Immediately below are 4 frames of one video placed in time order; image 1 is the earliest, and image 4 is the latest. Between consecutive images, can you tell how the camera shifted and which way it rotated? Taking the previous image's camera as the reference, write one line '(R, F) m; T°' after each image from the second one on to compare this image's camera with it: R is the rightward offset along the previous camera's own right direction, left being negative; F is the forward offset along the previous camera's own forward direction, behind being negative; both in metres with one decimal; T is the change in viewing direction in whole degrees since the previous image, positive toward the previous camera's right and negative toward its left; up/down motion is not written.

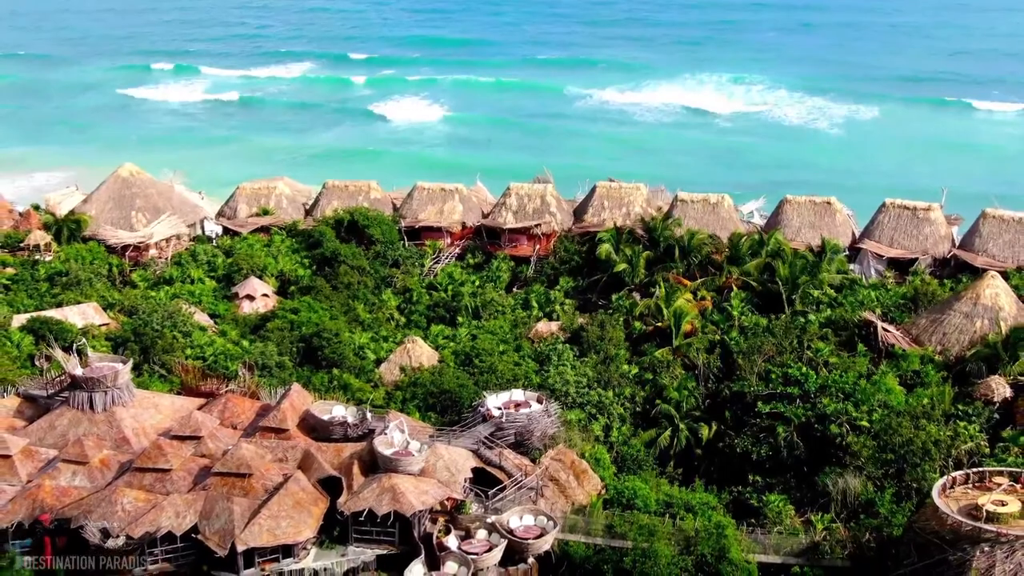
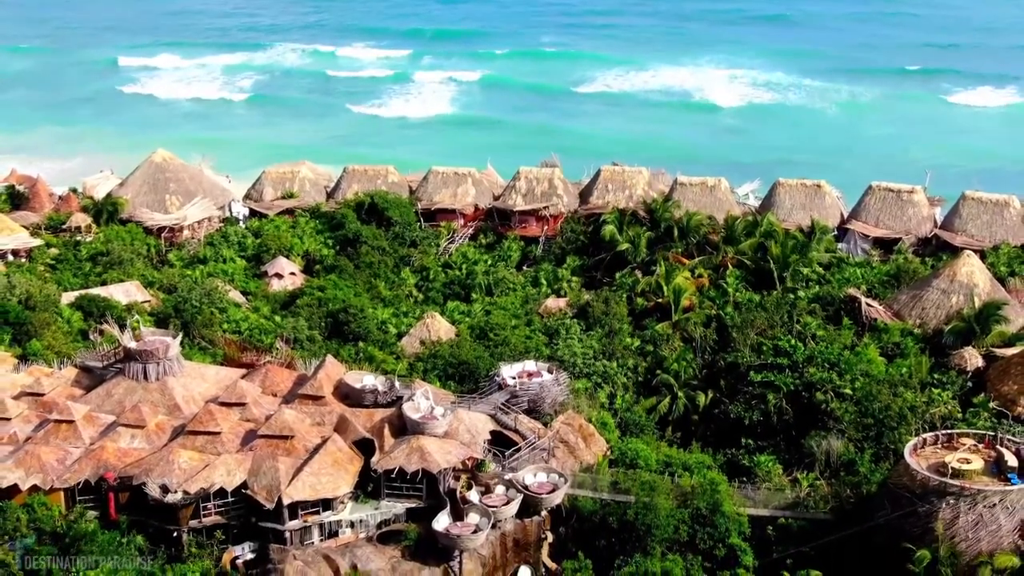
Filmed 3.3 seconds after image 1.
(-0.2, -1.5) m; 0°
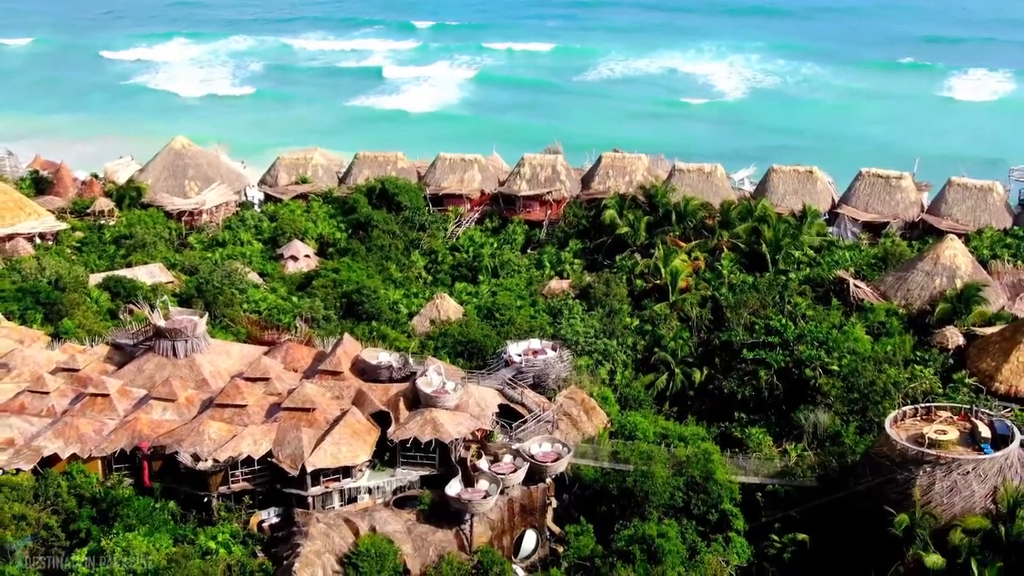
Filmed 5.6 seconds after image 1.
(-0.1, -1.0) m; 0°
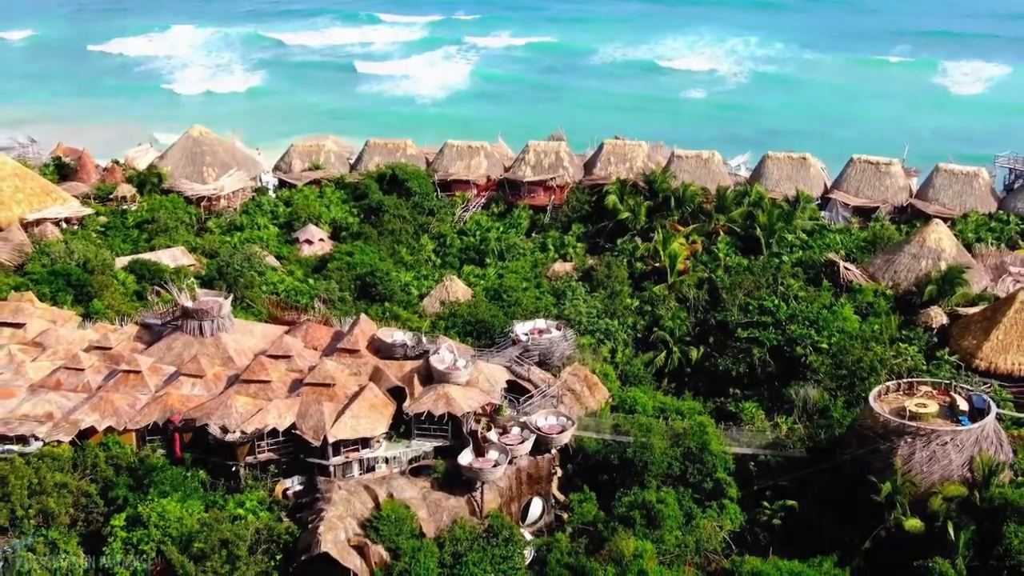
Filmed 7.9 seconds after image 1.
(-0.1, -1.0) m; 0°
